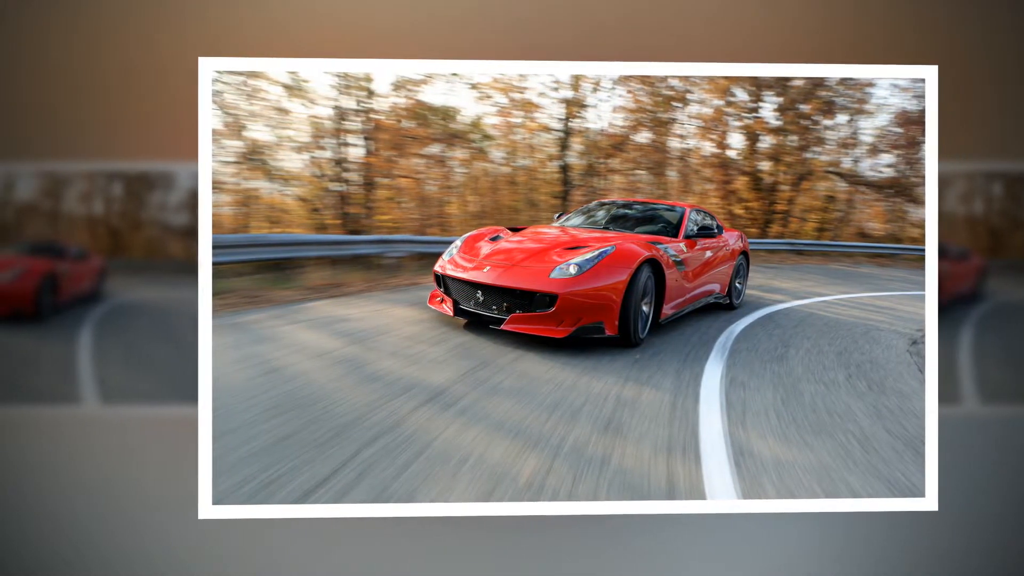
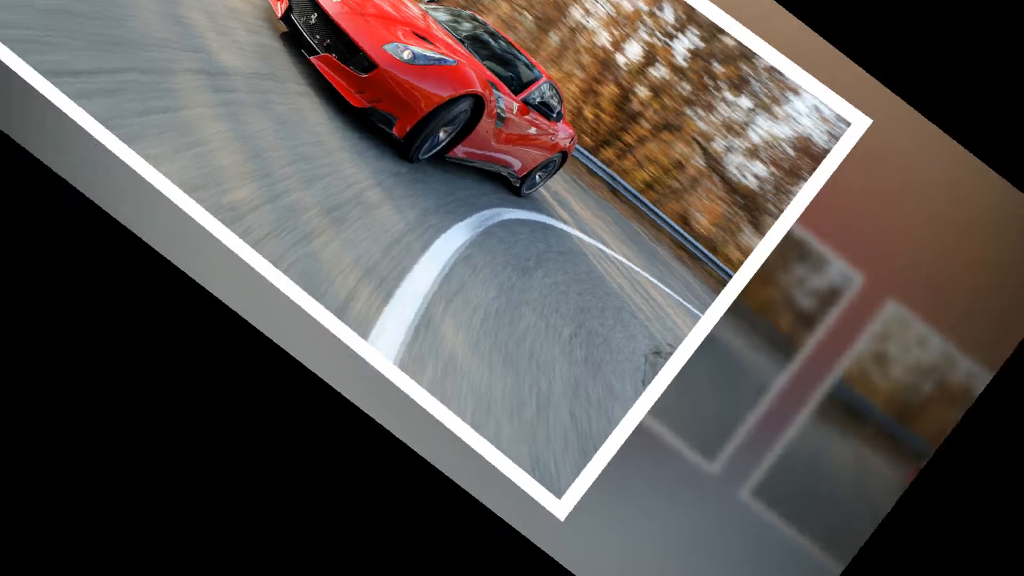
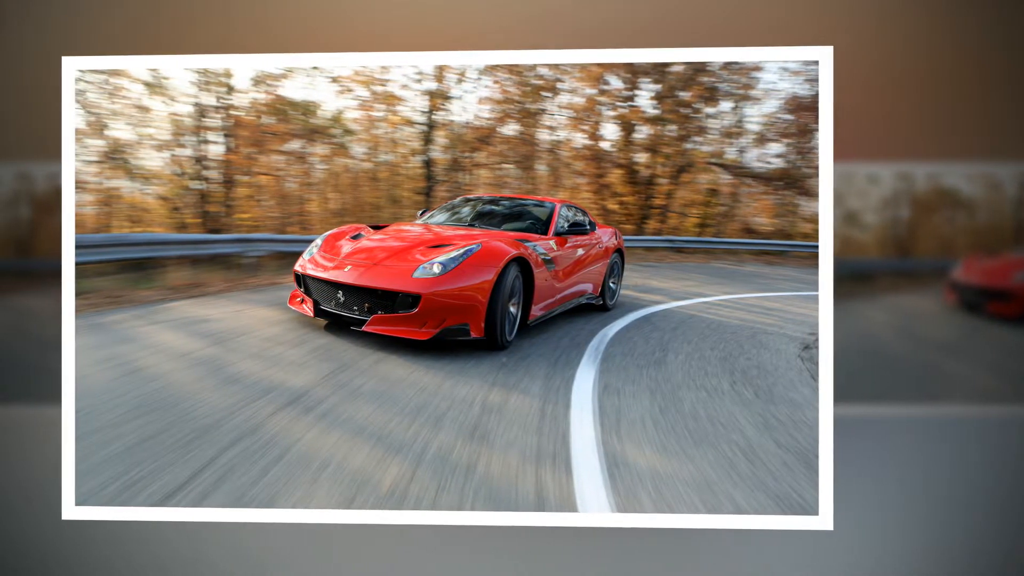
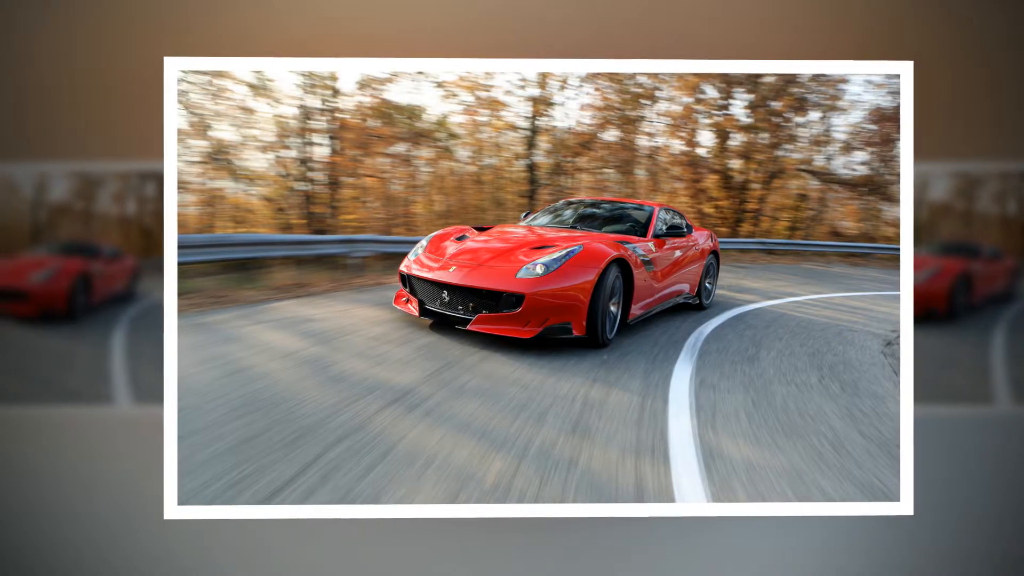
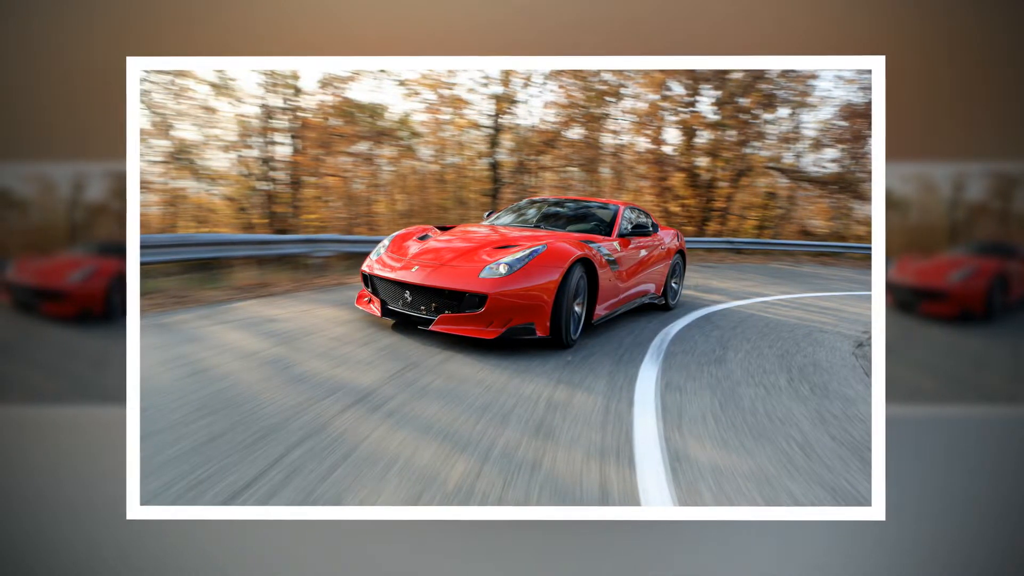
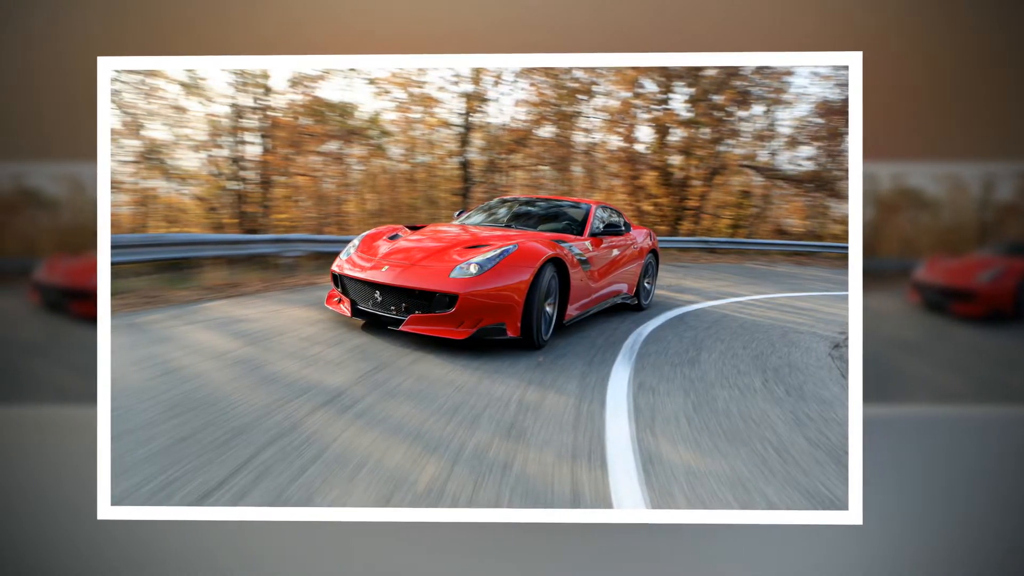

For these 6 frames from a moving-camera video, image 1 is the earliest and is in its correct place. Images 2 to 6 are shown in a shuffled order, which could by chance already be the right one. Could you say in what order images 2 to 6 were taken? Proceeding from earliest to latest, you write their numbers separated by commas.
4, 5, 6, 3, 2
